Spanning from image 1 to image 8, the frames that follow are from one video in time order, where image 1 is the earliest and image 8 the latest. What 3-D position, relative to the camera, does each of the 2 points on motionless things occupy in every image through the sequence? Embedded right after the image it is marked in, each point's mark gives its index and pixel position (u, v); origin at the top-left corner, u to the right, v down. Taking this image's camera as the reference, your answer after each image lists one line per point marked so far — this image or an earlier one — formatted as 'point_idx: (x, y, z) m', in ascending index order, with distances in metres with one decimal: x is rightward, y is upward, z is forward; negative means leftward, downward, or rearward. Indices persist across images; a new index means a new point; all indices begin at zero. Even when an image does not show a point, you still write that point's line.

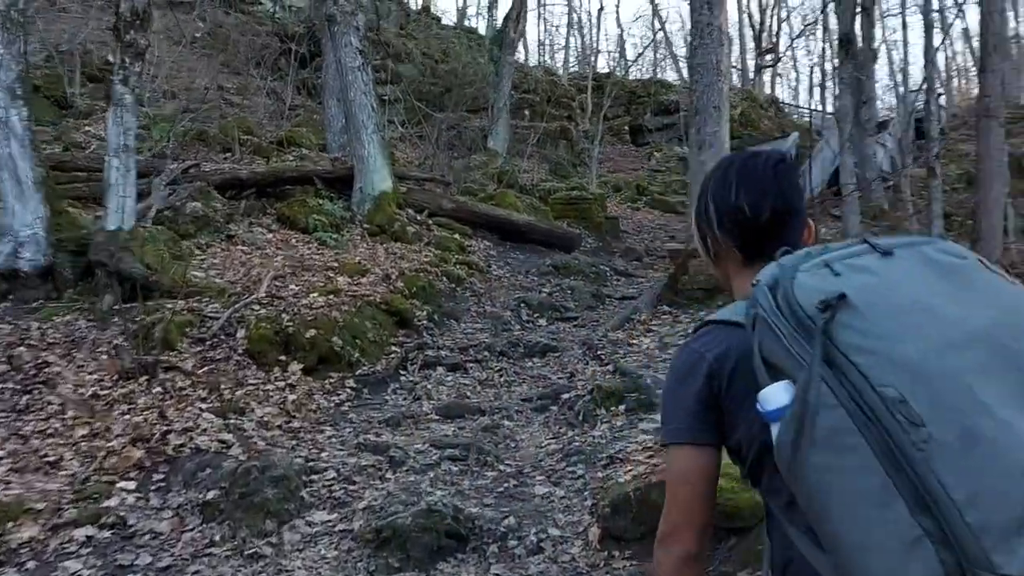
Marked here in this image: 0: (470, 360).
0: (-0.5, -0.9, +9.2) m
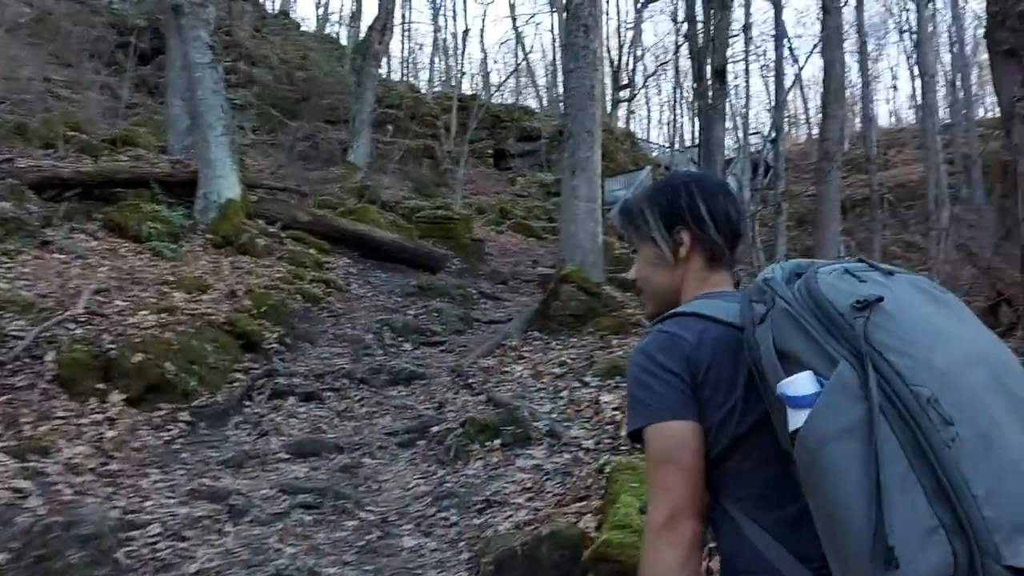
0: (-2.1, -1.1, +8.4) m
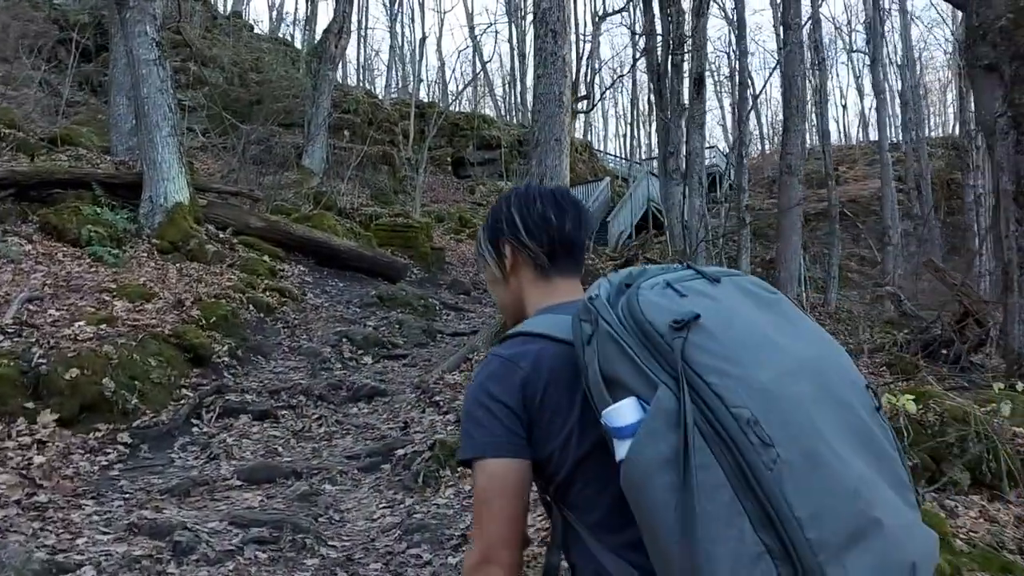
0: (-2.4, -1.2, +7.8) m
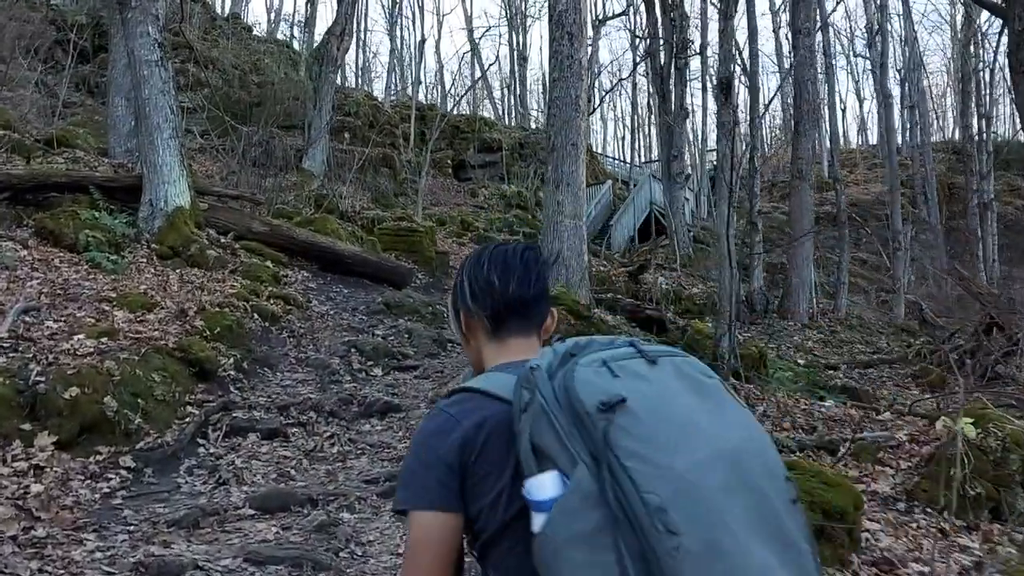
0: (-2.2, -1.3, +7.4) m
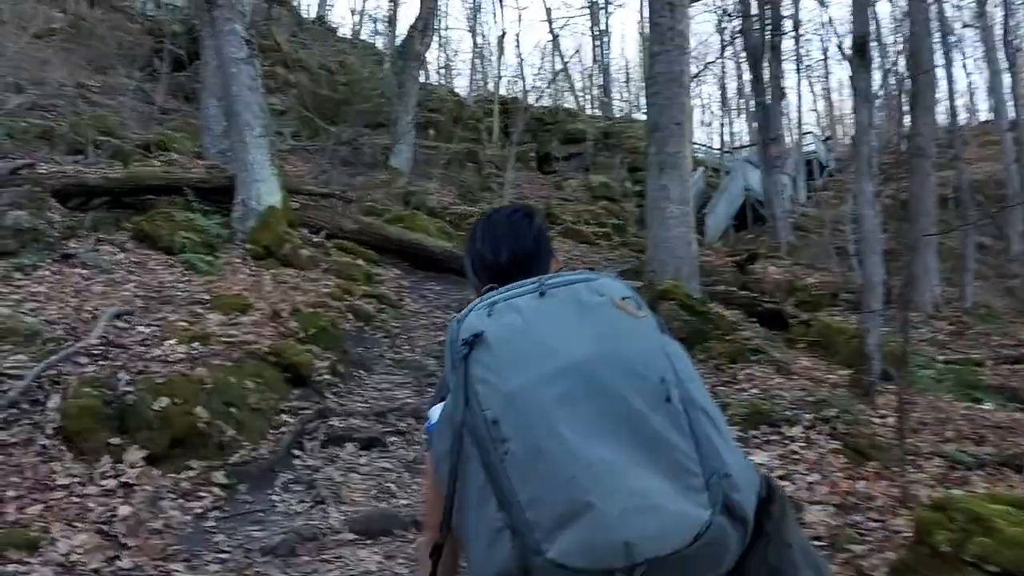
0: (-1.1, -1.3, +6.9) m
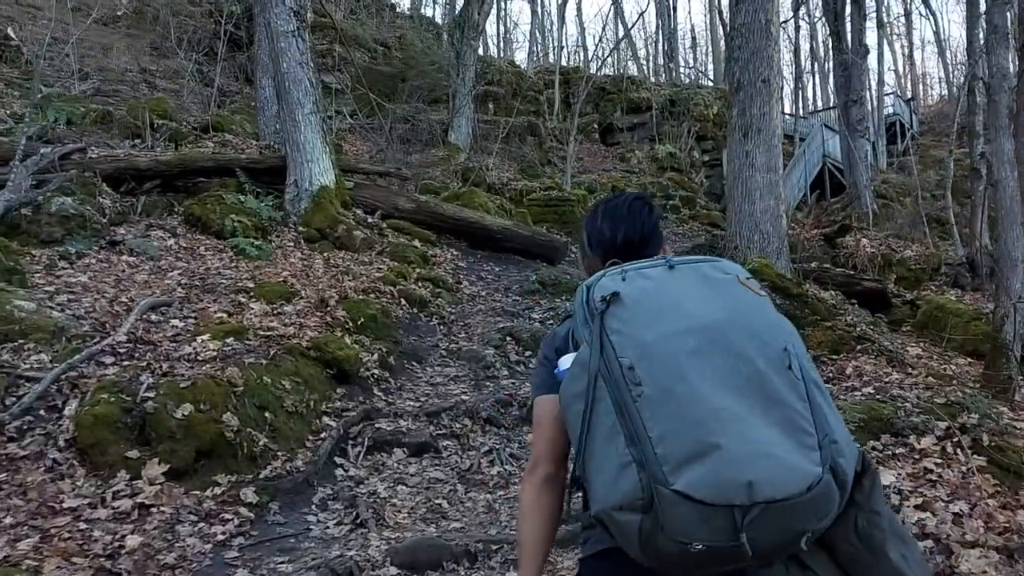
0: (-0.6, -1.2, +6.2) m
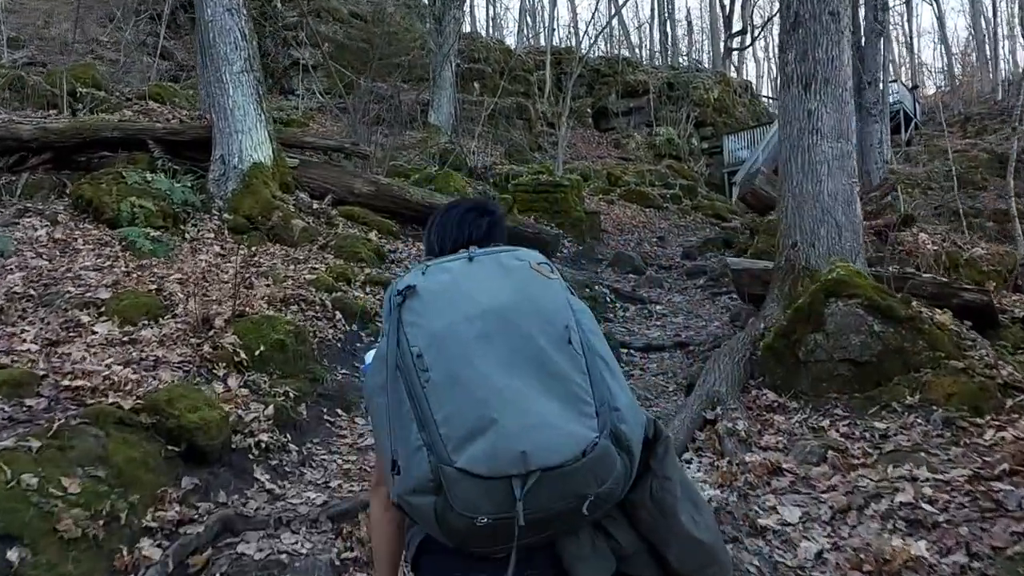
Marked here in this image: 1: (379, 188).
0: (-0.8, -1.3, +3.7) m
1: (-2.1, +1.6, +11.8) m
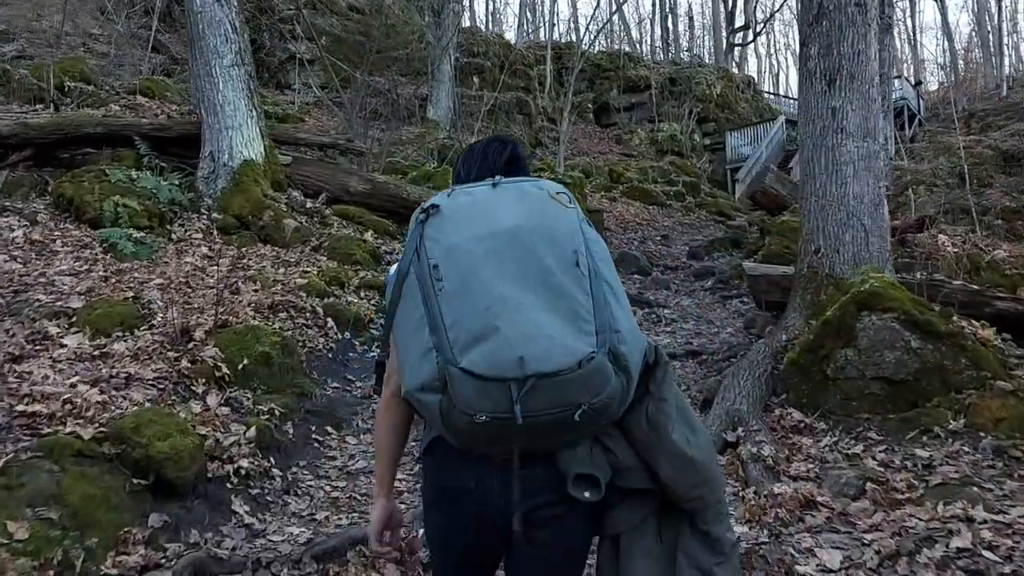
0: (-0.7, -1.4, +3.3) m
1: (-2.0, +1.5, +11.3) m
